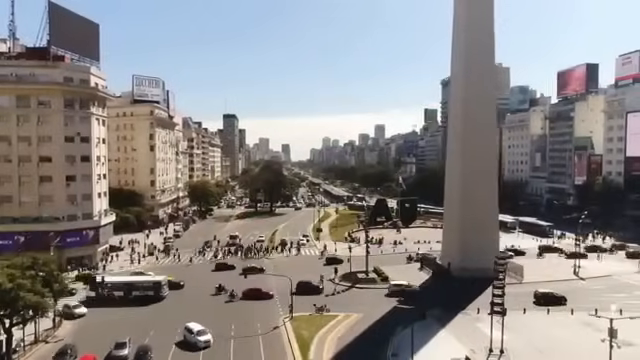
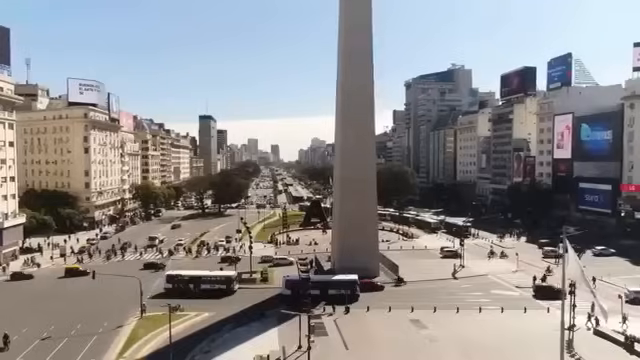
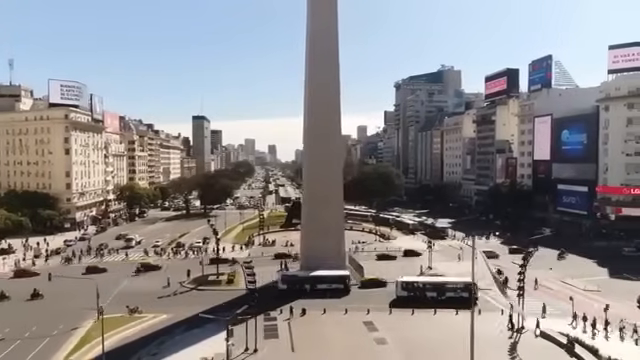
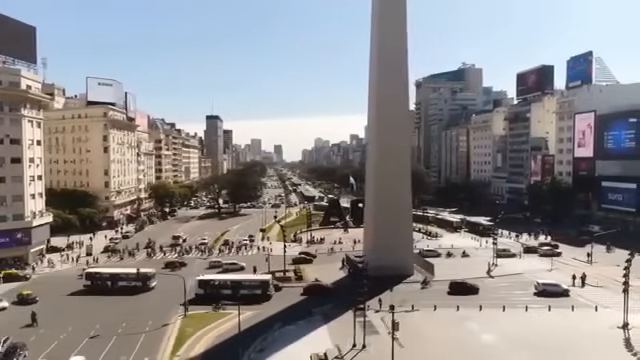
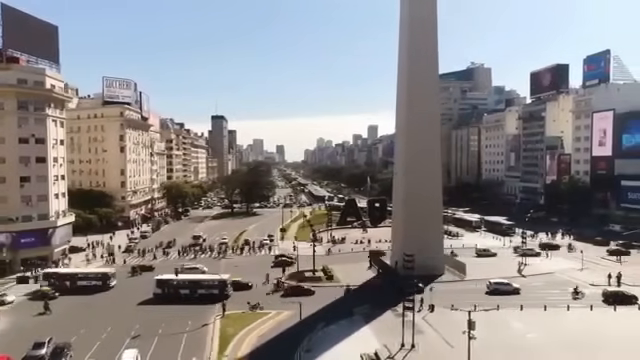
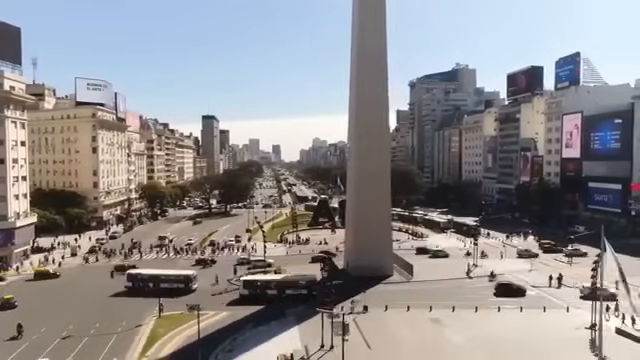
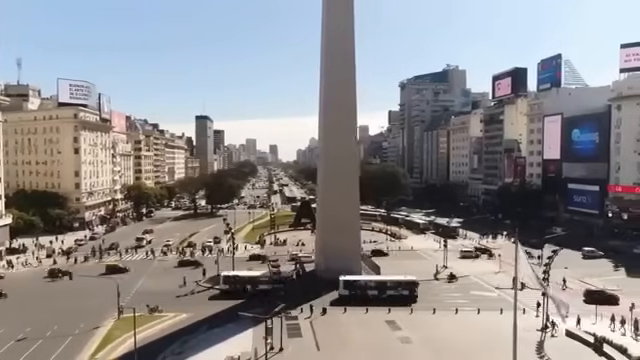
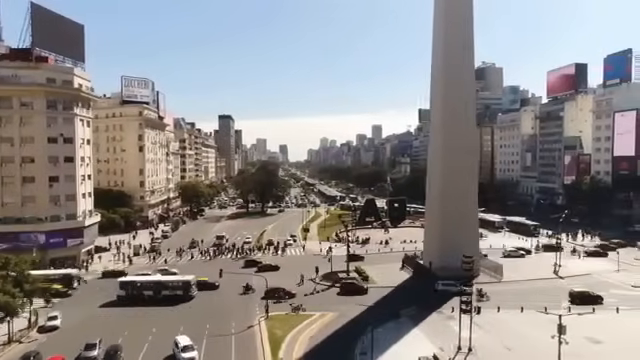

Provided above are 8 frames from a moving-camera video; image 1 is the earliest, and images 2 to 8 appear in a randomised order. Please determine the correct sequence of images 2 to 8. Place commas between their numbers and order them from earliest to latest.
8, 5, 4, 6, 2, 7, 3
